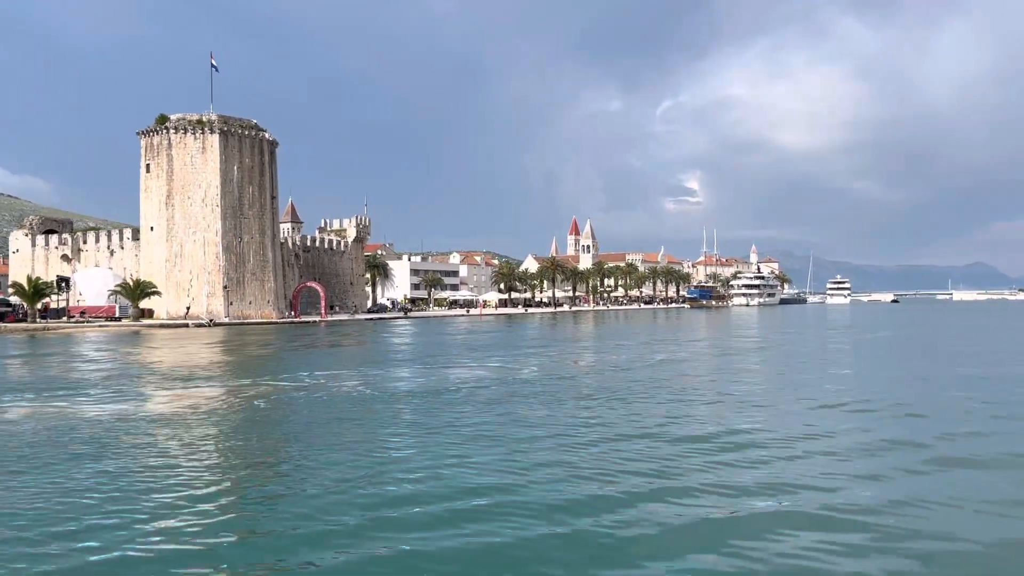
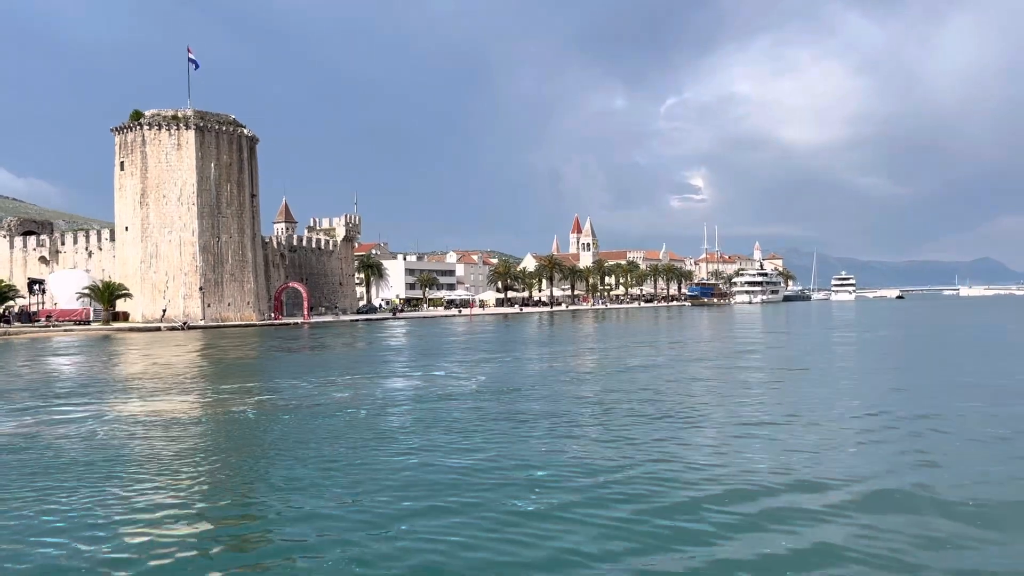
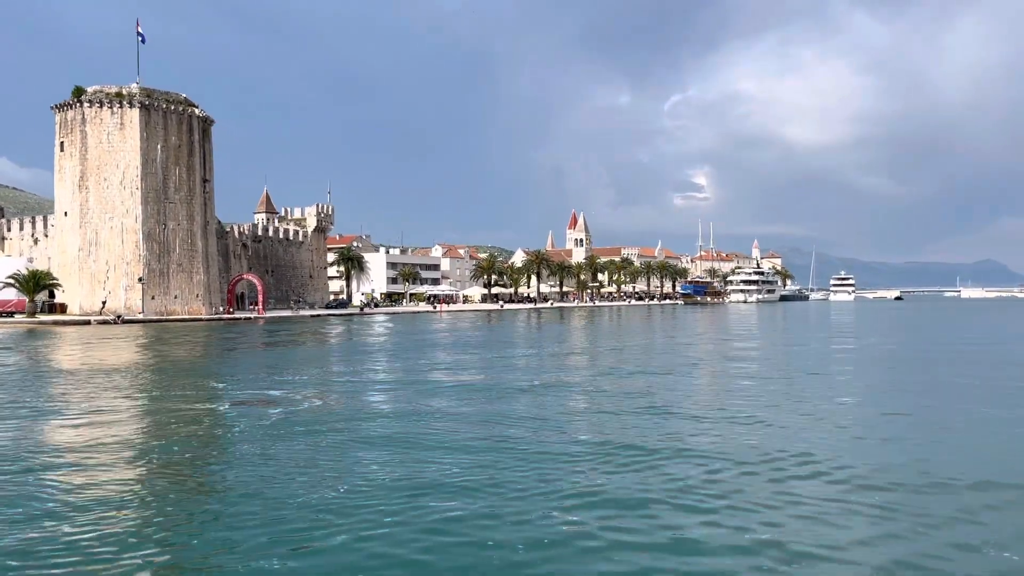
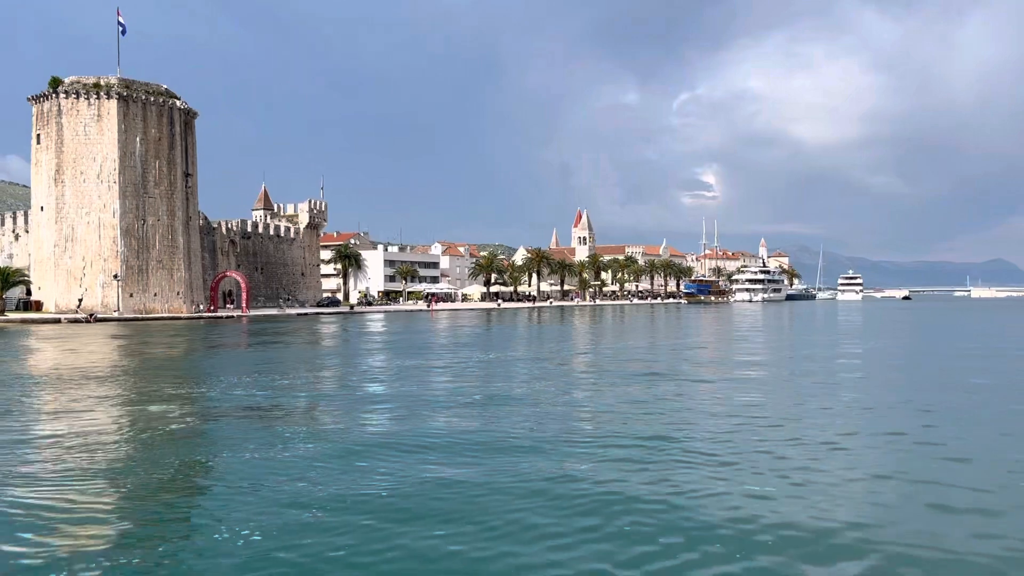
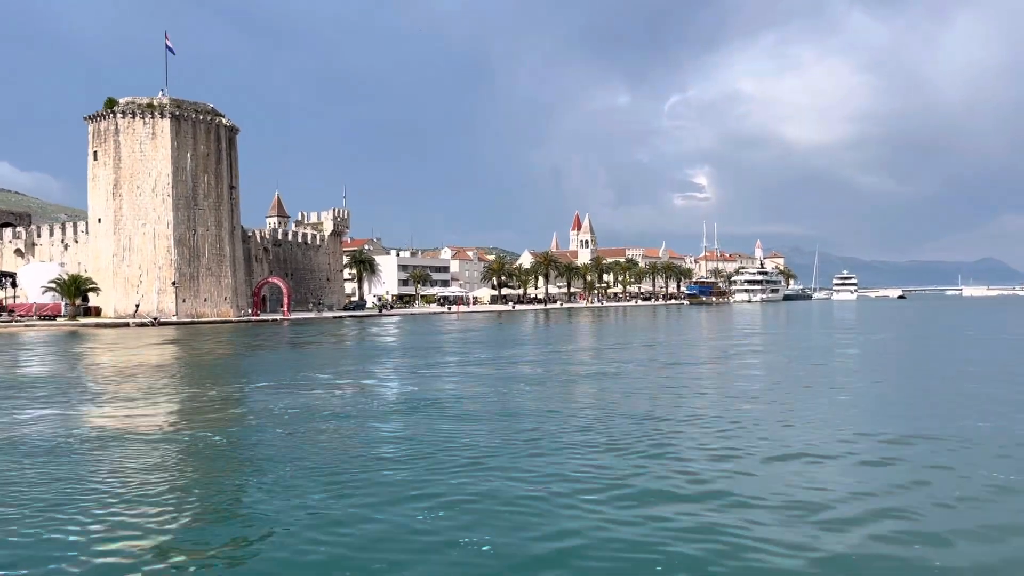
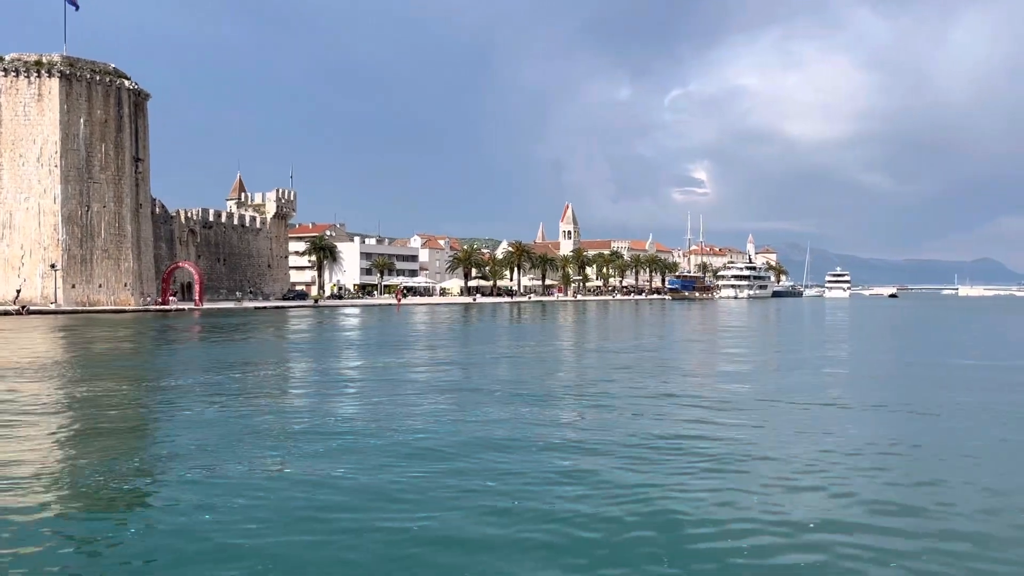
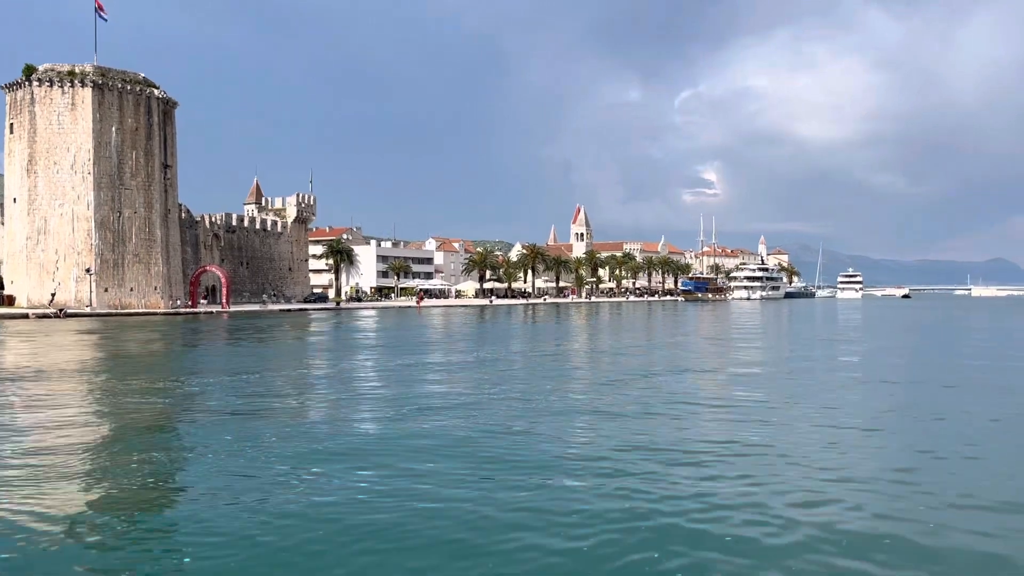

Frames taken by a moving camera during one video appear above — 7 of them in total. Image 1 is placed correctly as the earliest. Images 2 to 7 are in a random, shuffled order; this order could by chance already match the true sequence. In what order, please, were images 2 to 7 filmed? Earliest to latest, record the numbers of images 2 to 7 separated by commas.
2, 5, 3, 4, 7, 6
